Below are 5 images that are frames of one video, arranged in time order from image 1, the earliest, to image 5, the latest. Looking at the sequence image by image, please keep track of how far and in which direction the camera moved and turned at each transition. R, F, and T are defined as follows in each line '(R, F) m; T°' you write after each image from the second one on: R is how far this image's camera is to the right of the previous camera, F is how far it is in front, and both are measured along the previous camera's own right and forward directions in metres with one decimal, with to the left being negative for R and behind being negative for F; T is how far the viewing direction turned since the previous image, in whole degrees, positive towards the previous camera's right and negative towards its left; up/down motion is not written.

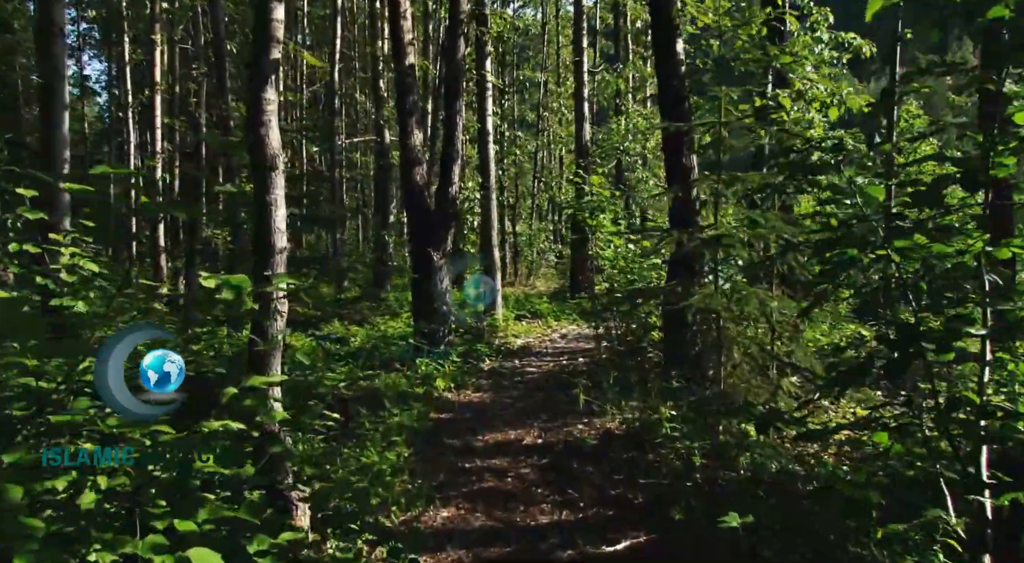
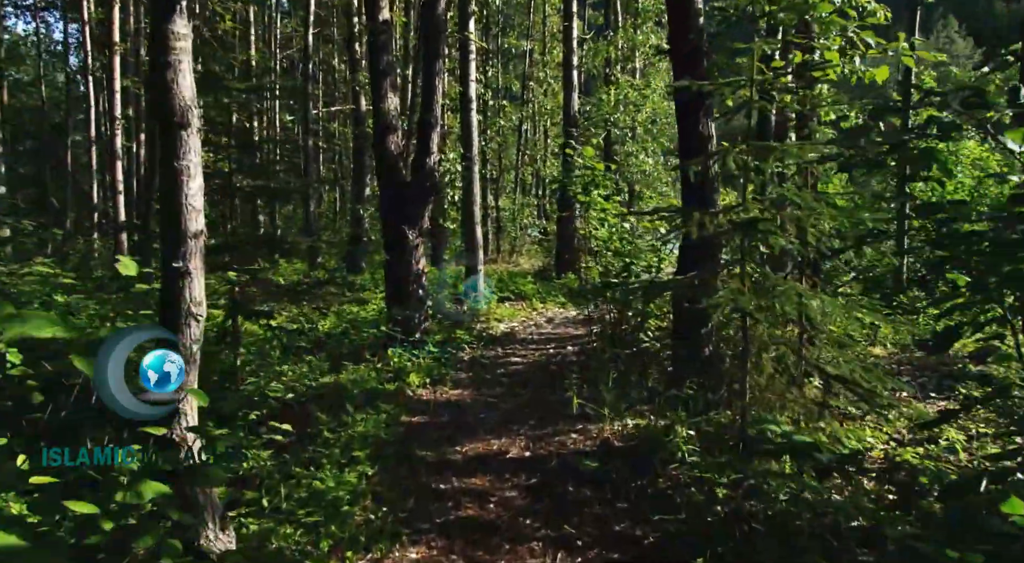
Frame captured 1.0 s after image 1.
(0.0, +1.2) m; +1°
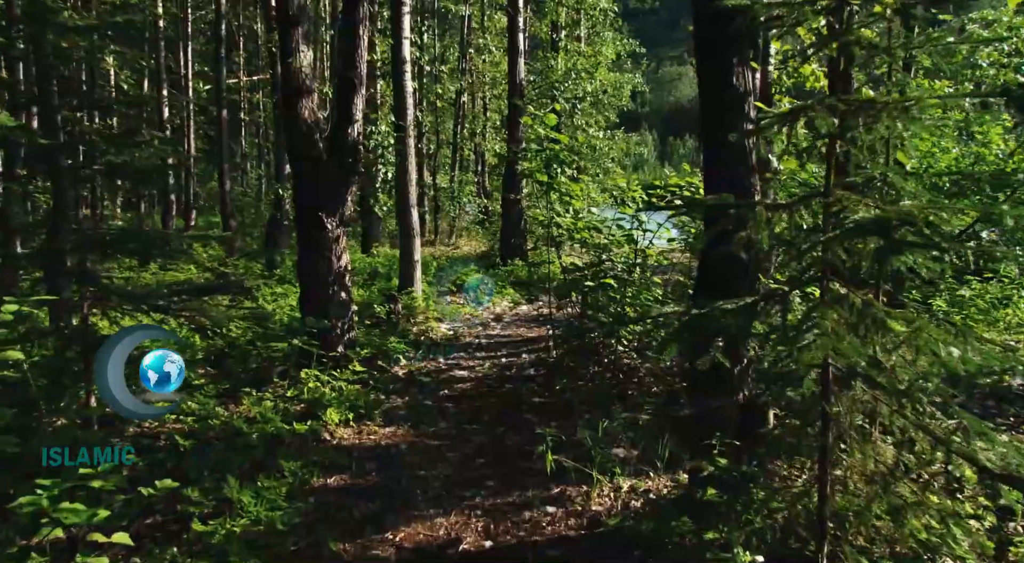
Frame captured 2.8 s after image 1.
(-0.1, +2.2) m; +4°
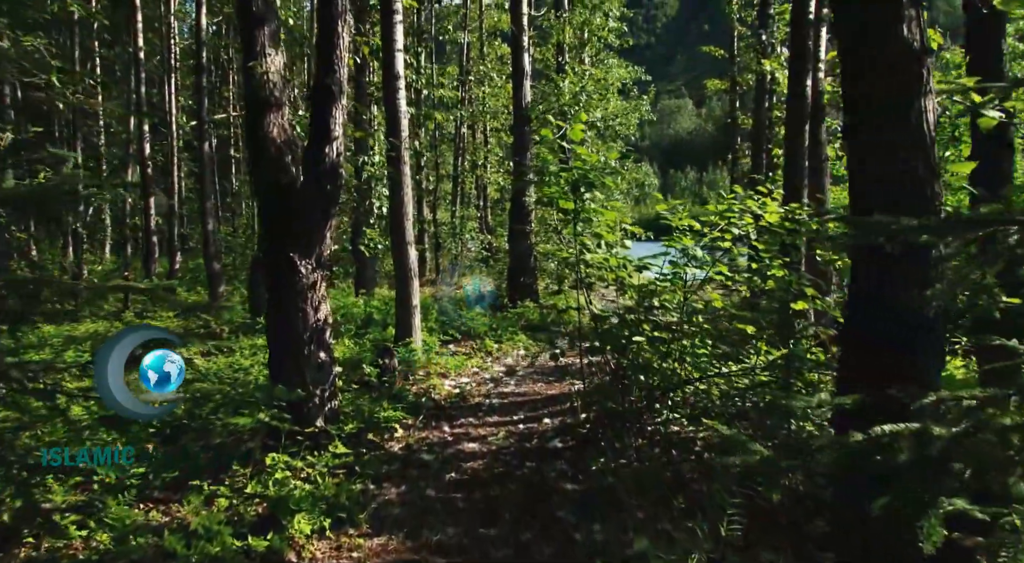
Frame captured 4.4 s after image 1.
(-0.1, +1.9) m; 0°
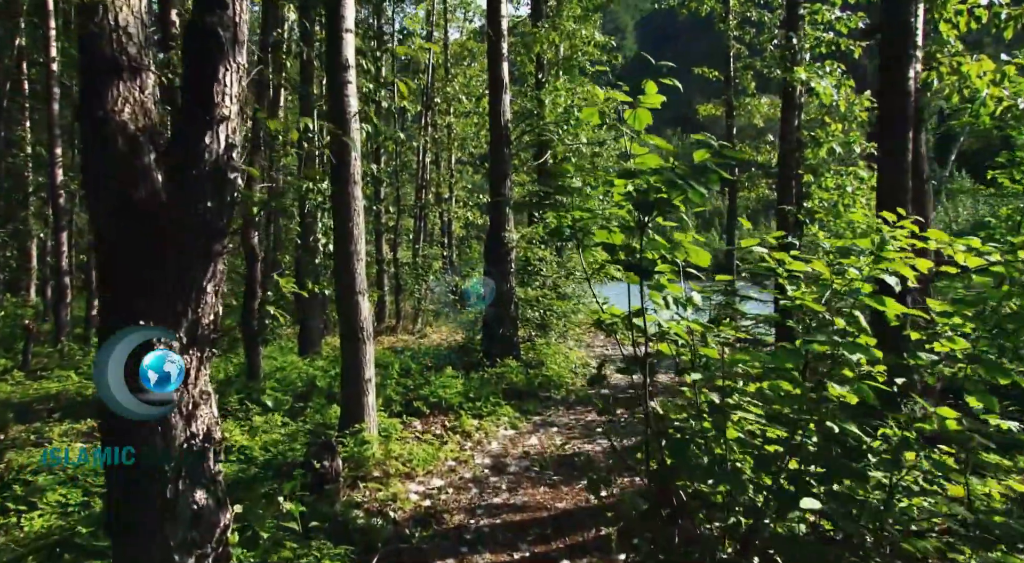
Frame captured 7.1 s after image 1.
(-0.3, +3.2) m; +2°
